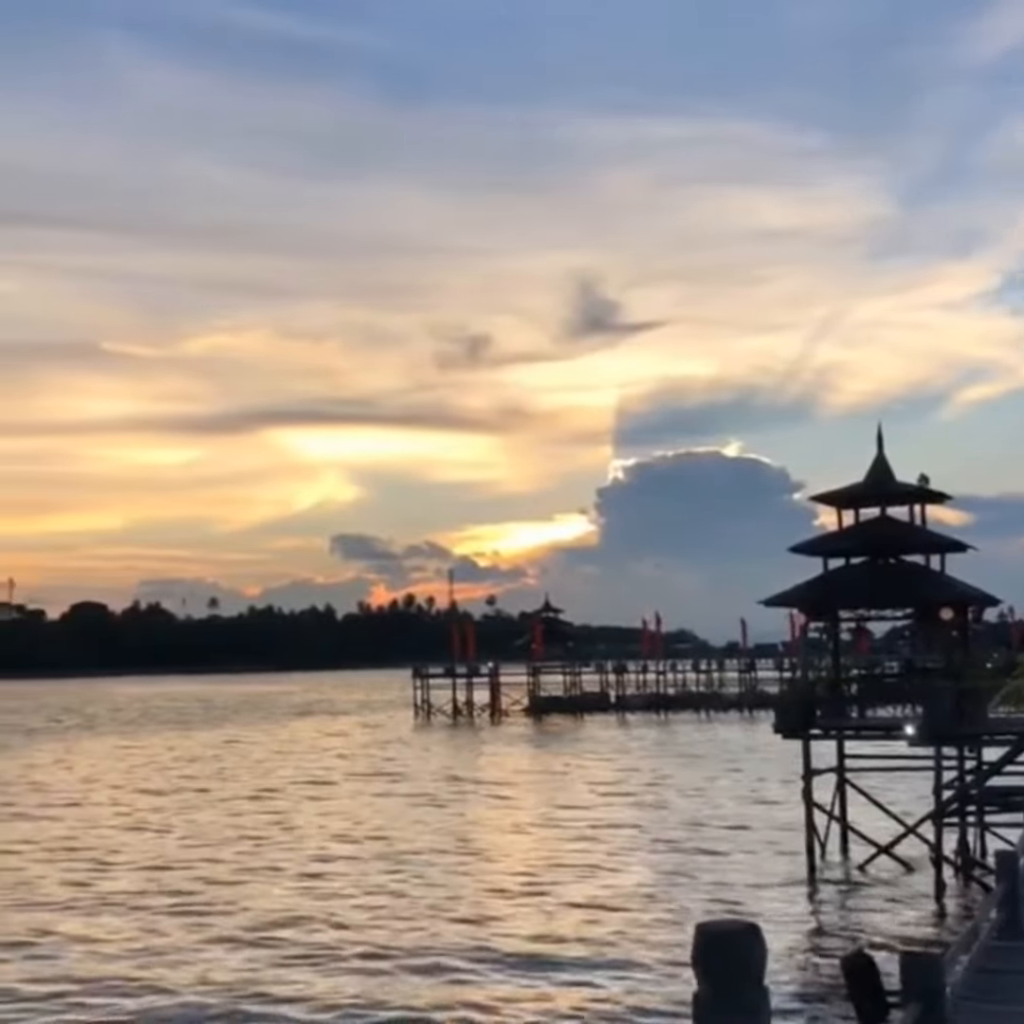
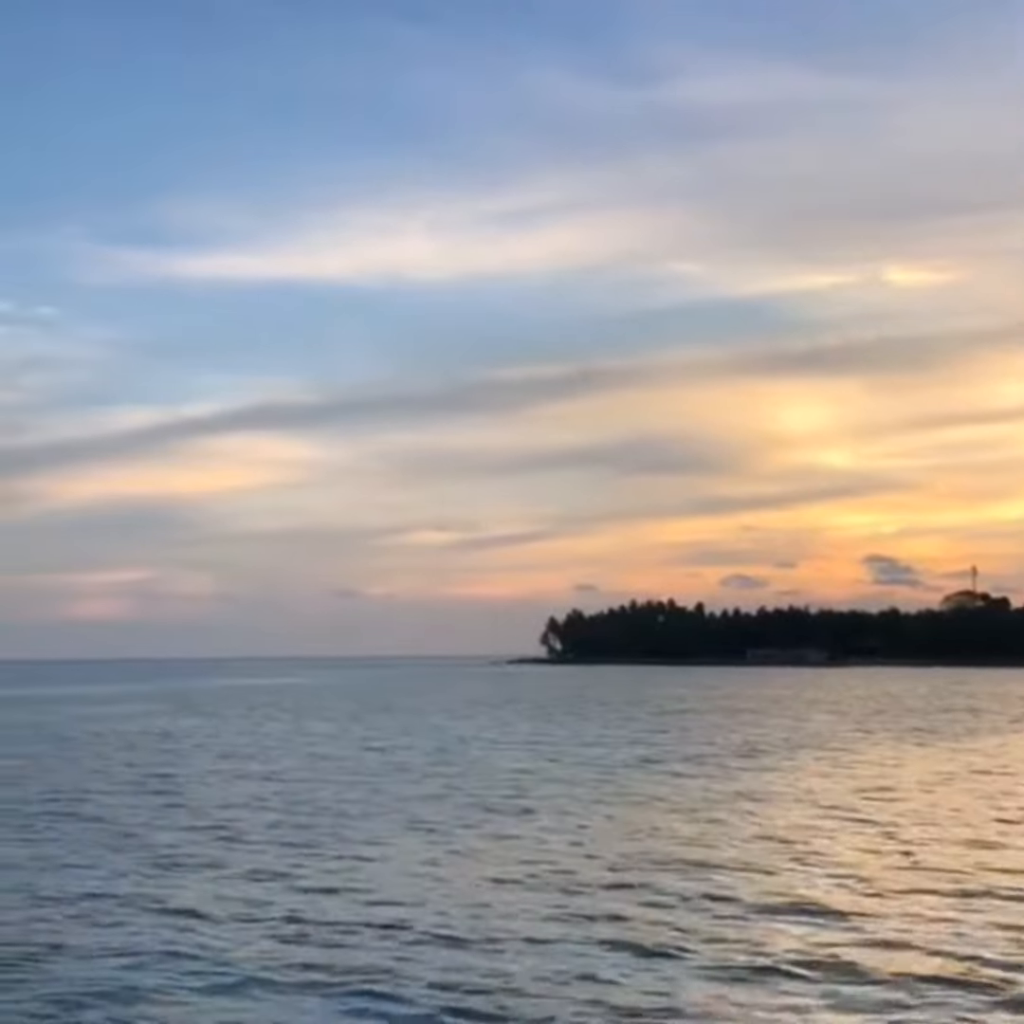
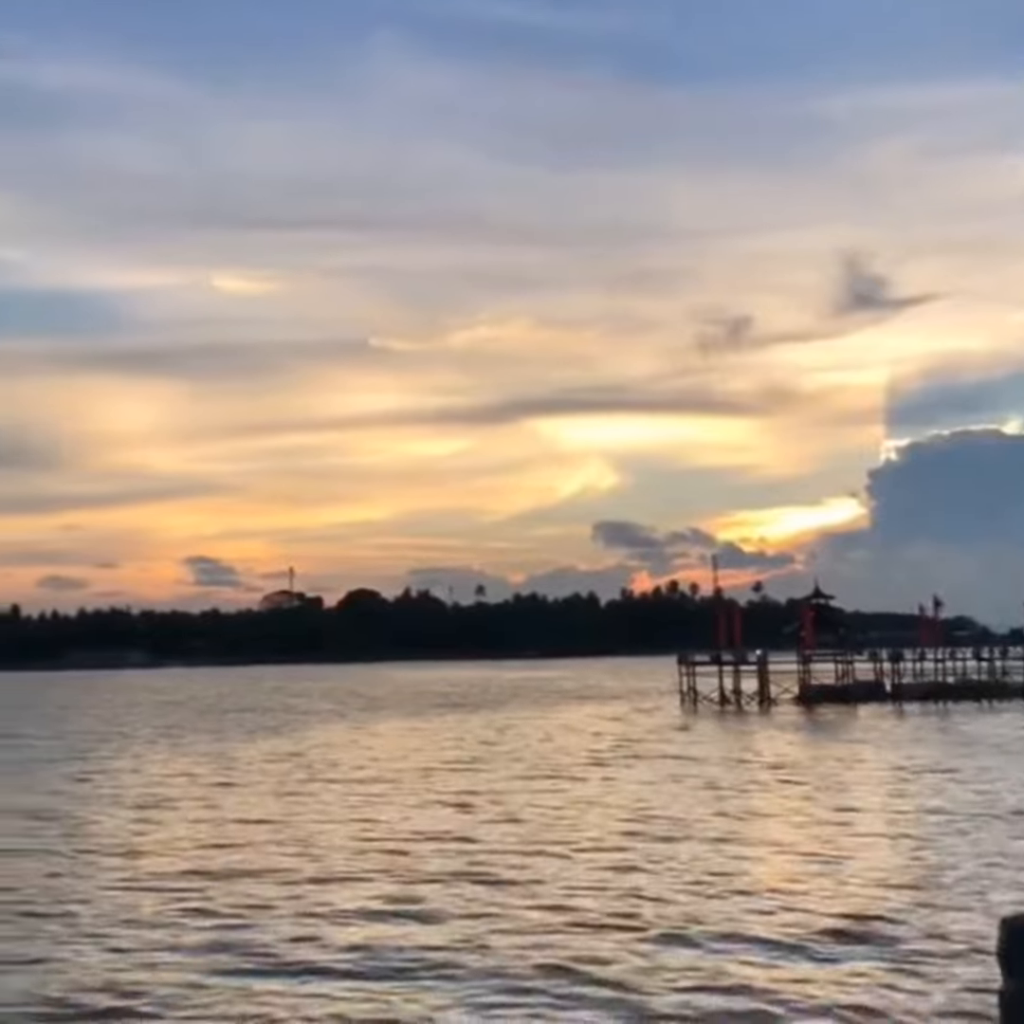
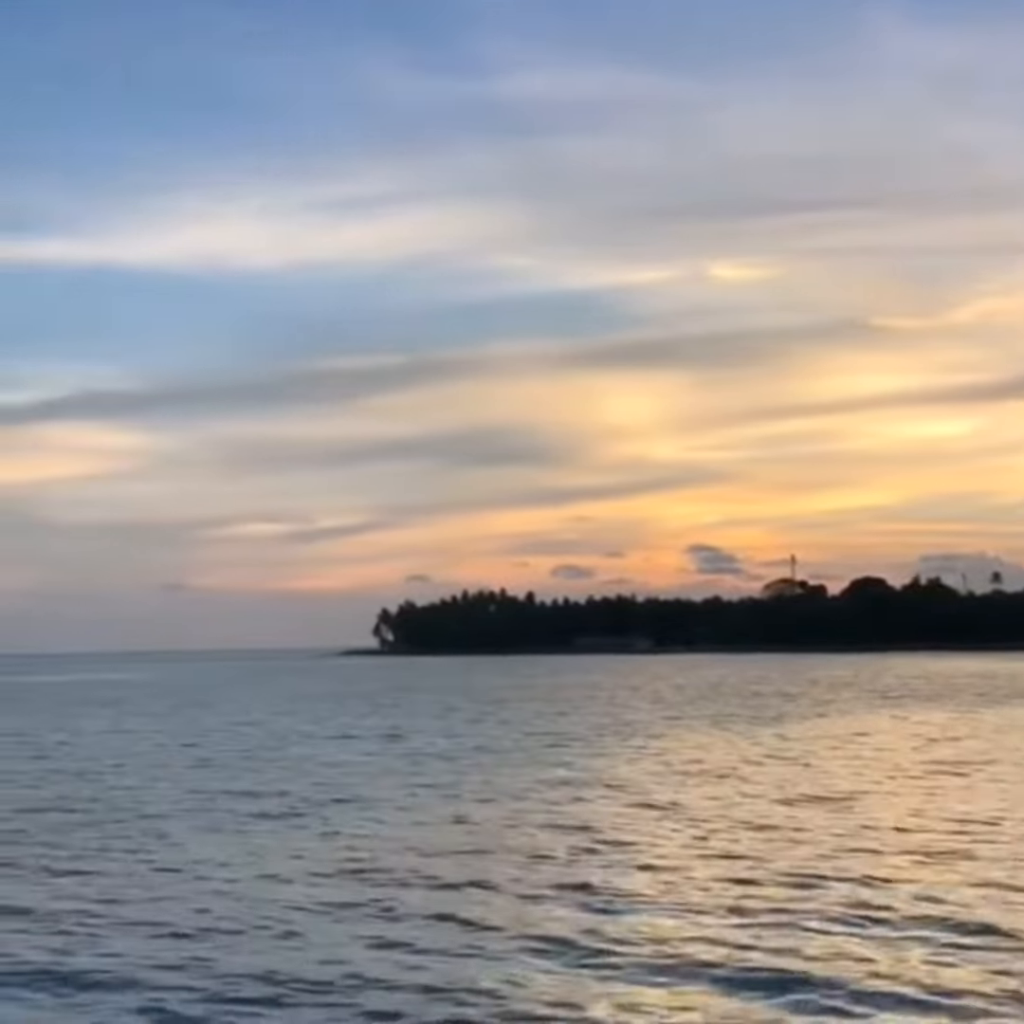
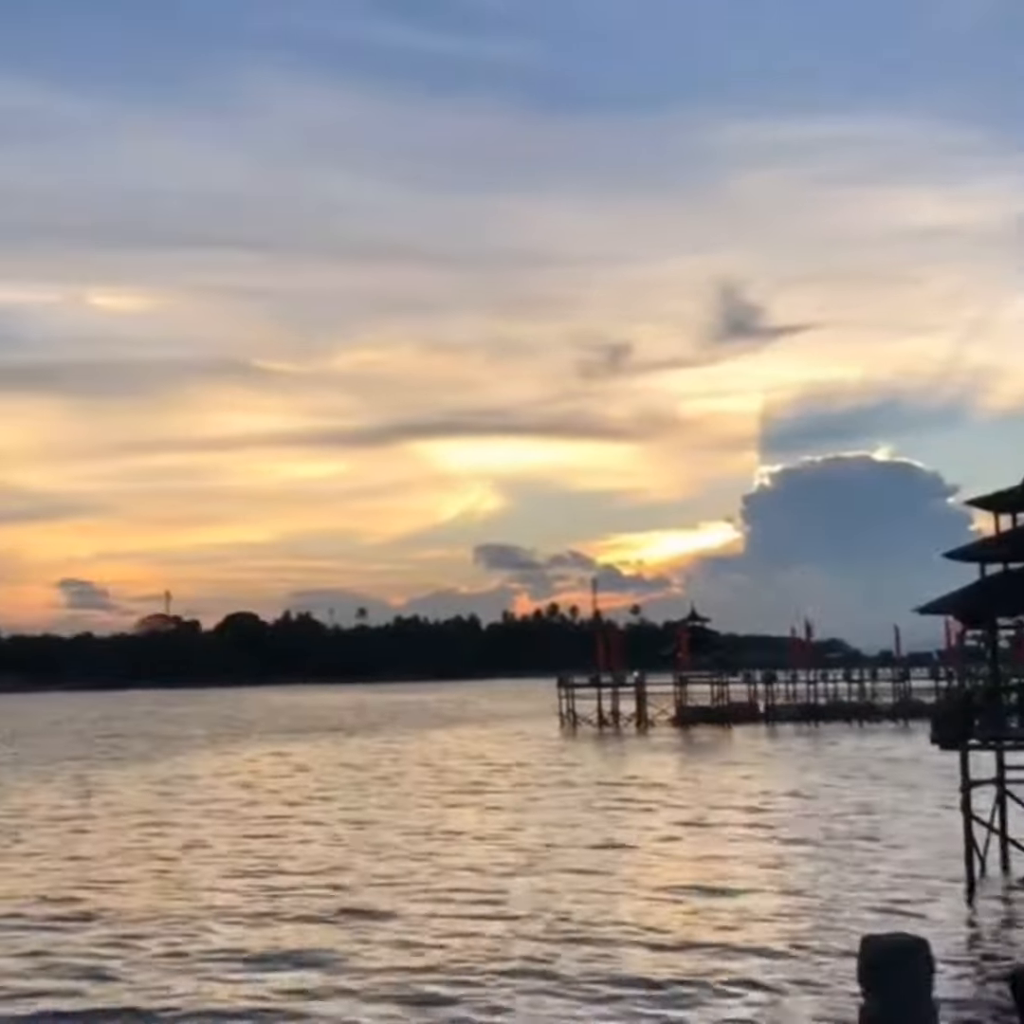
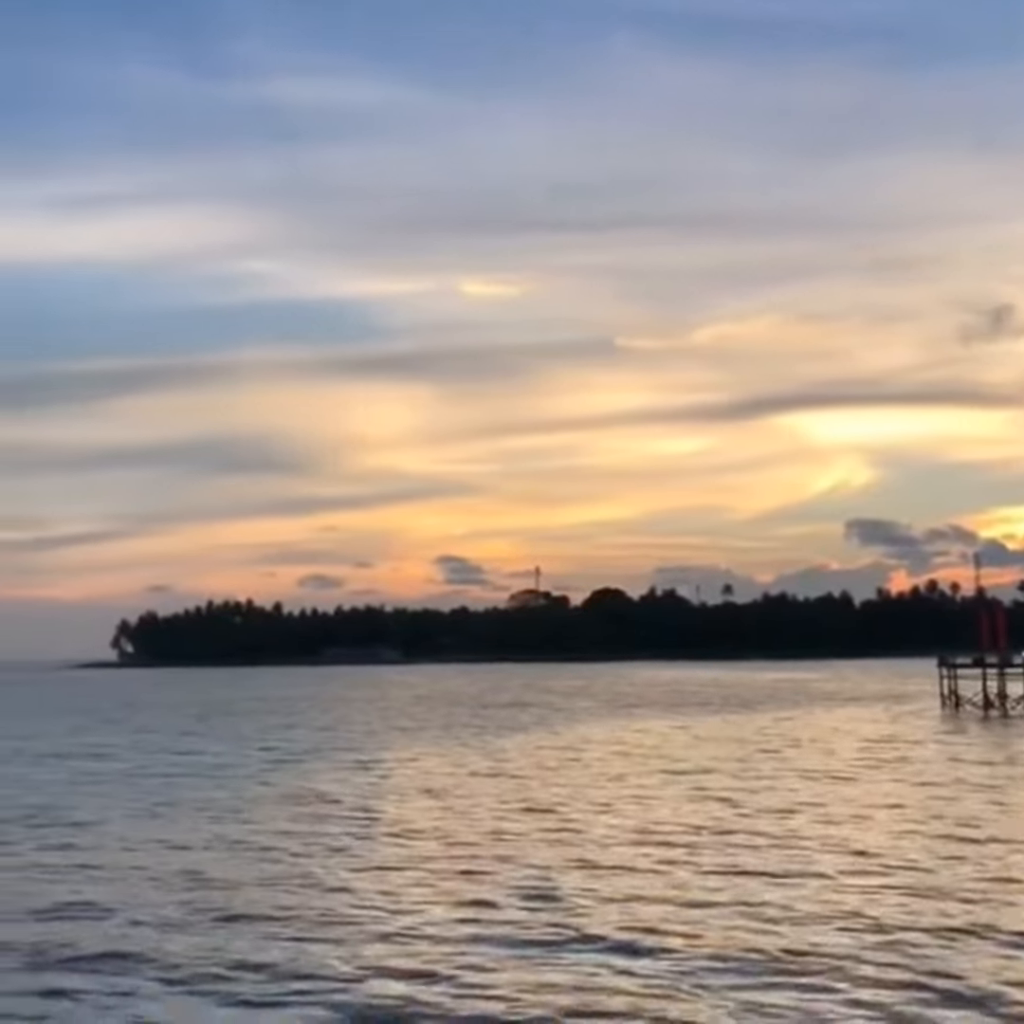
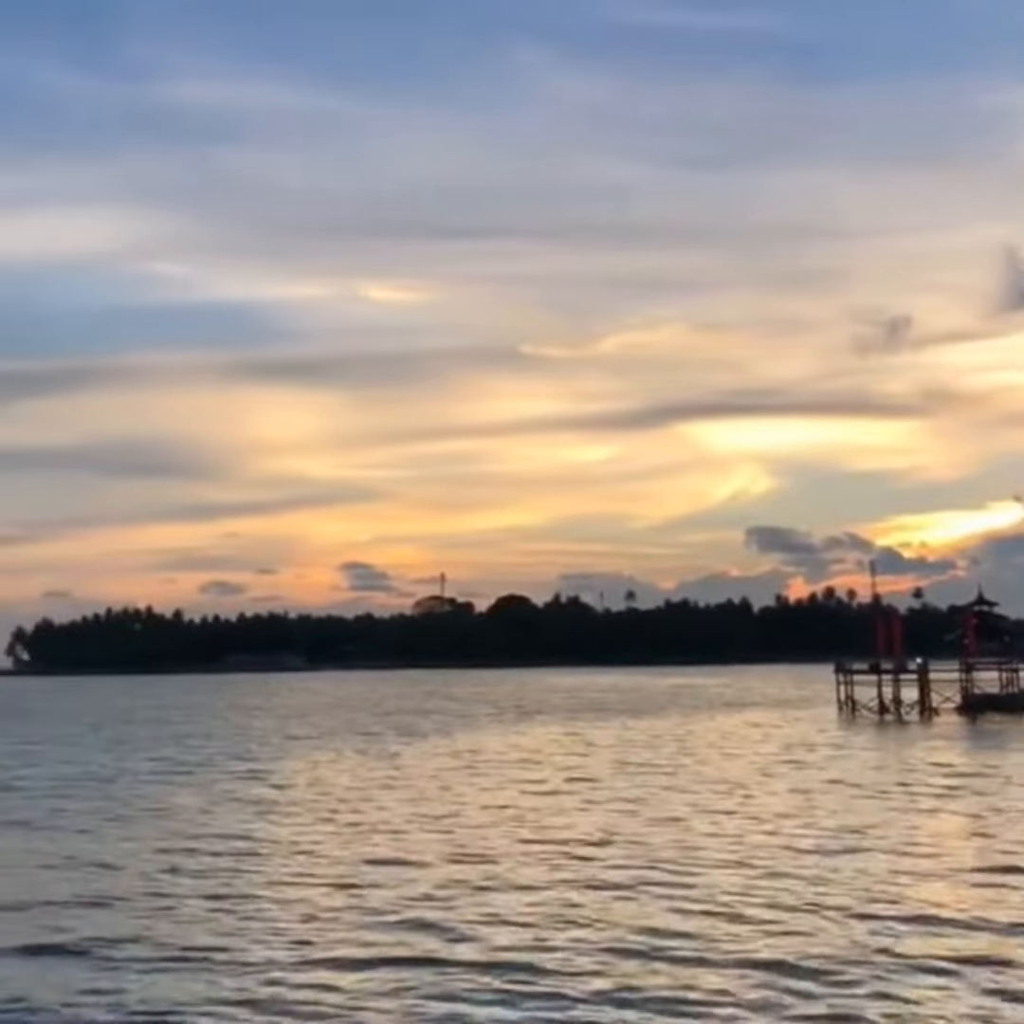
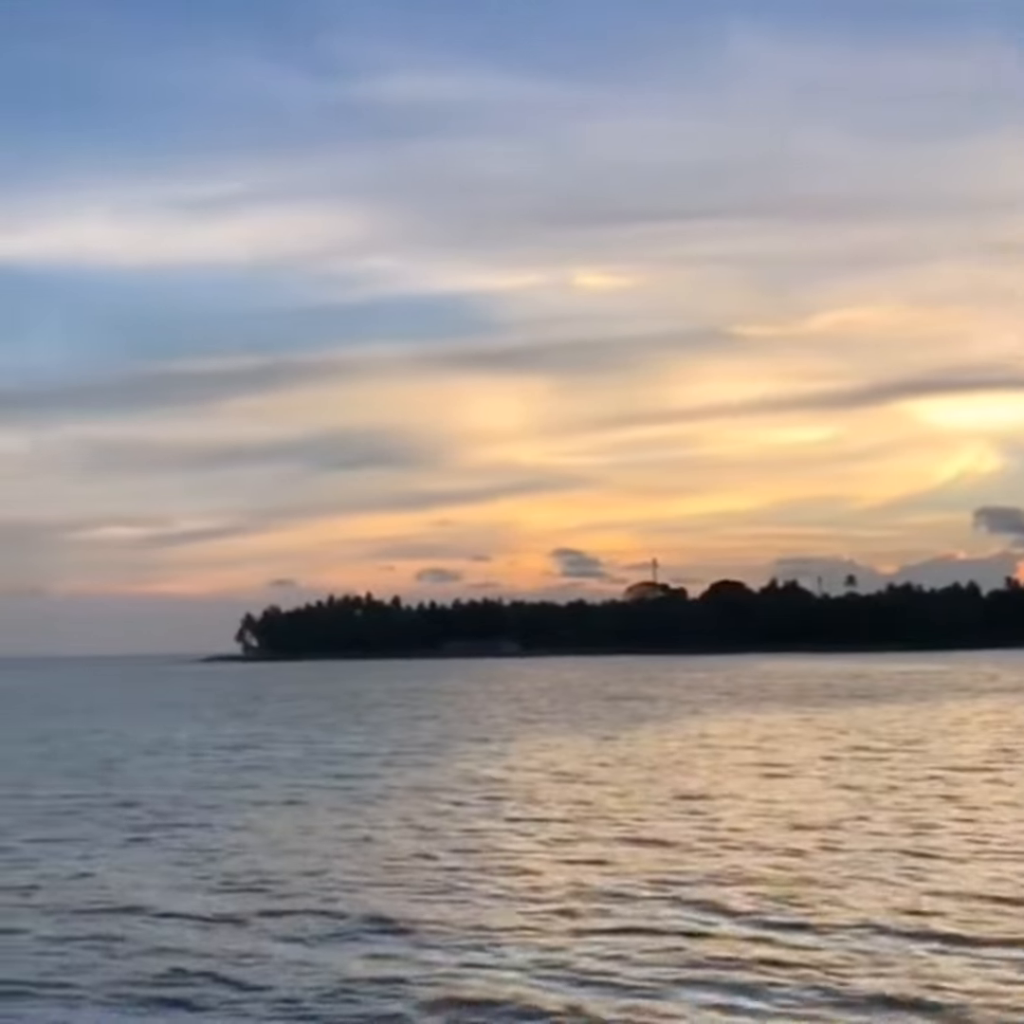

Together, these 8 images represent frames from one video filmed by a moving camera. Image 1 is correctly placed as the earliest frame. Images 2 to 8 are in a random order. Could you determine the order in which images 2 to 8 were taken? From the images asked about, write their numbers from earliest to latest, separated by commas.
5, 3, 7, 6, 8, 4, 2
